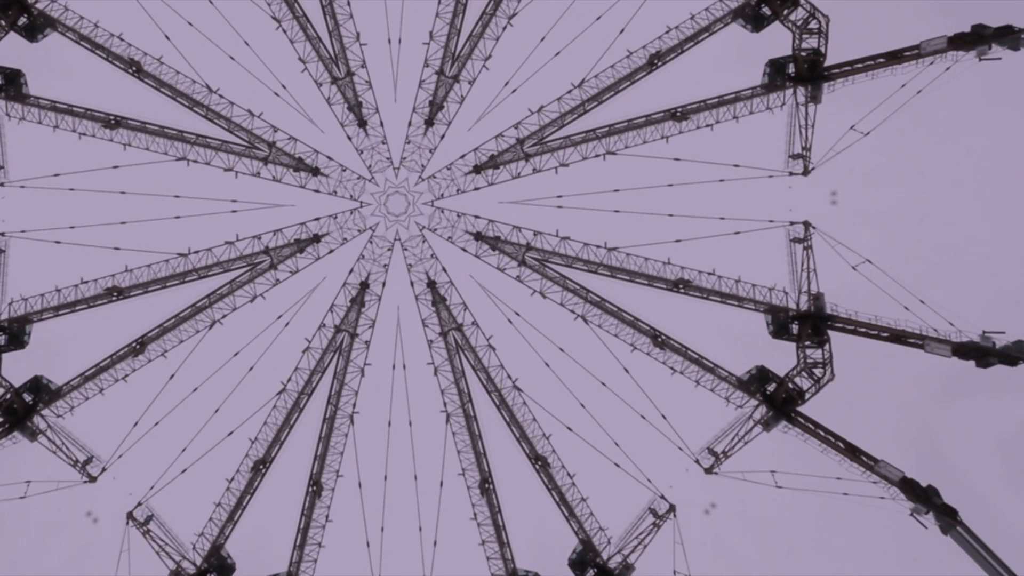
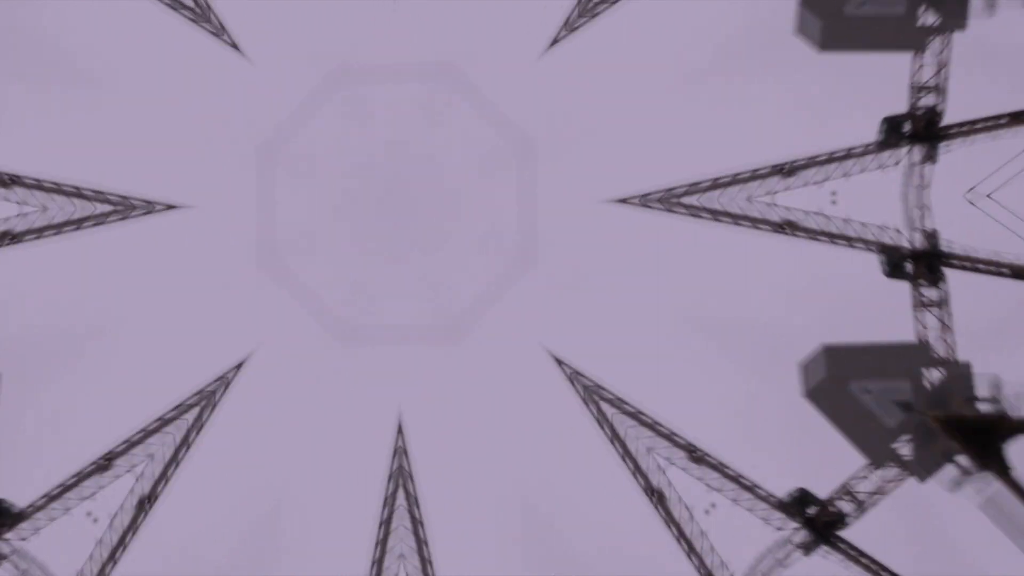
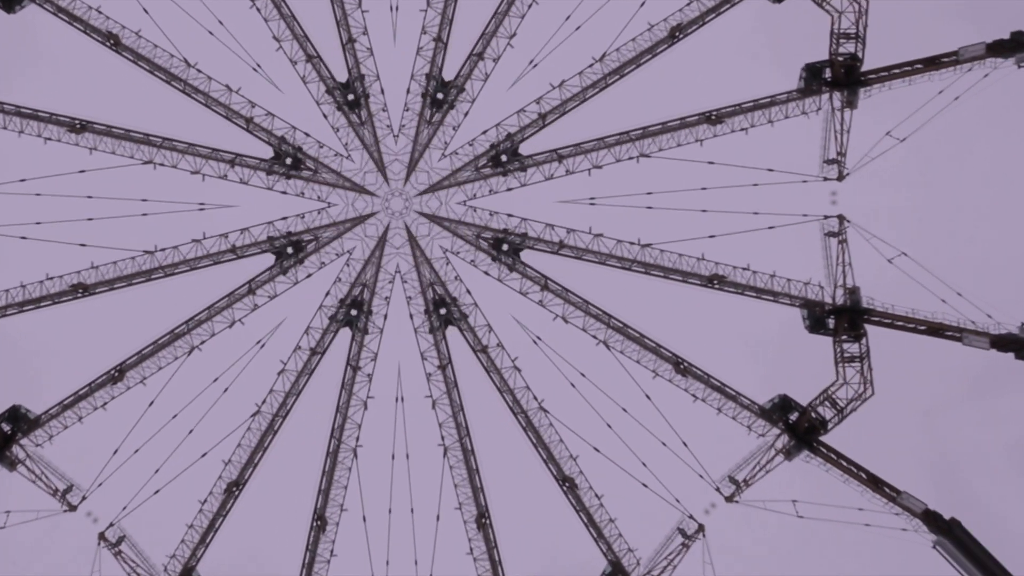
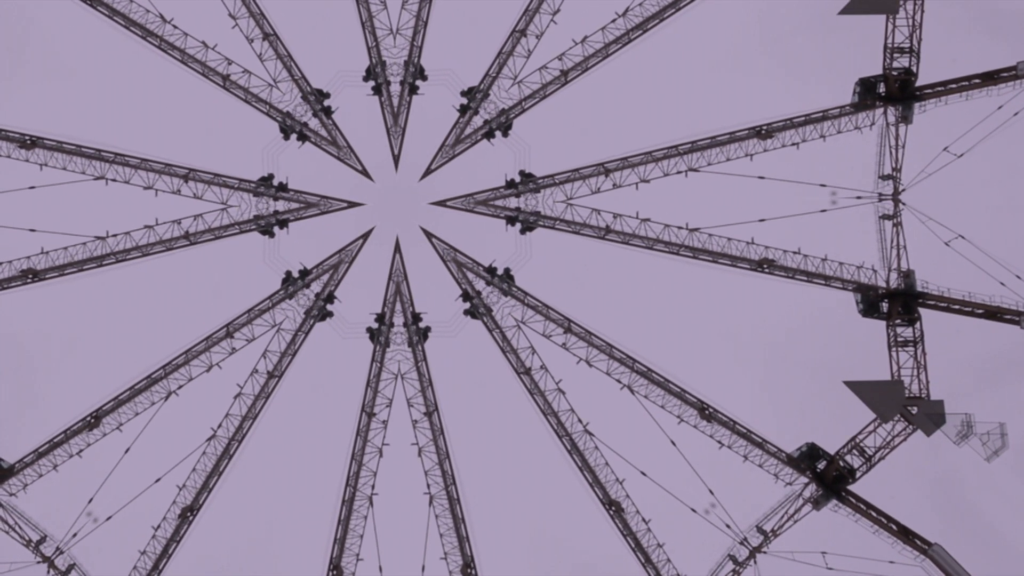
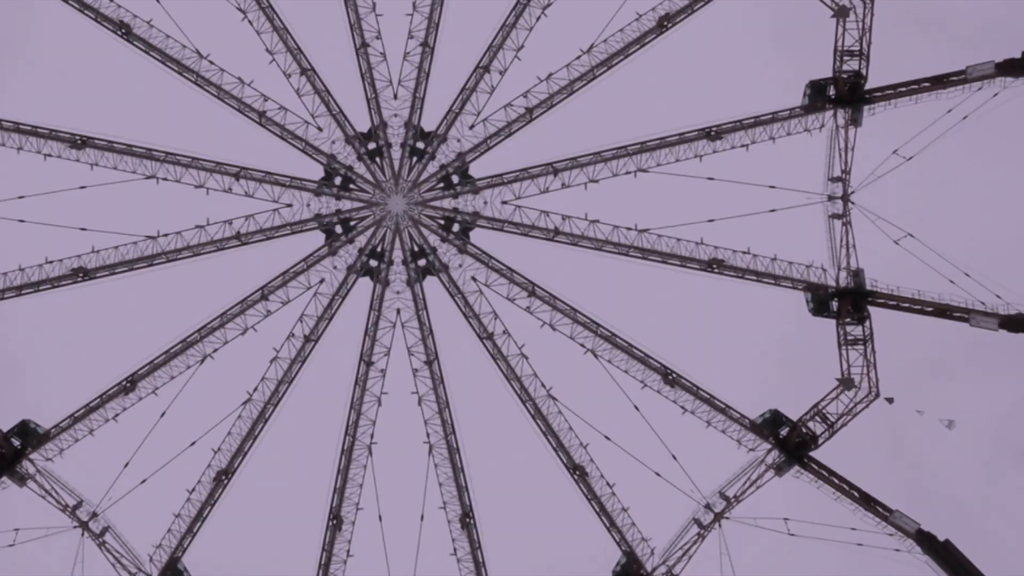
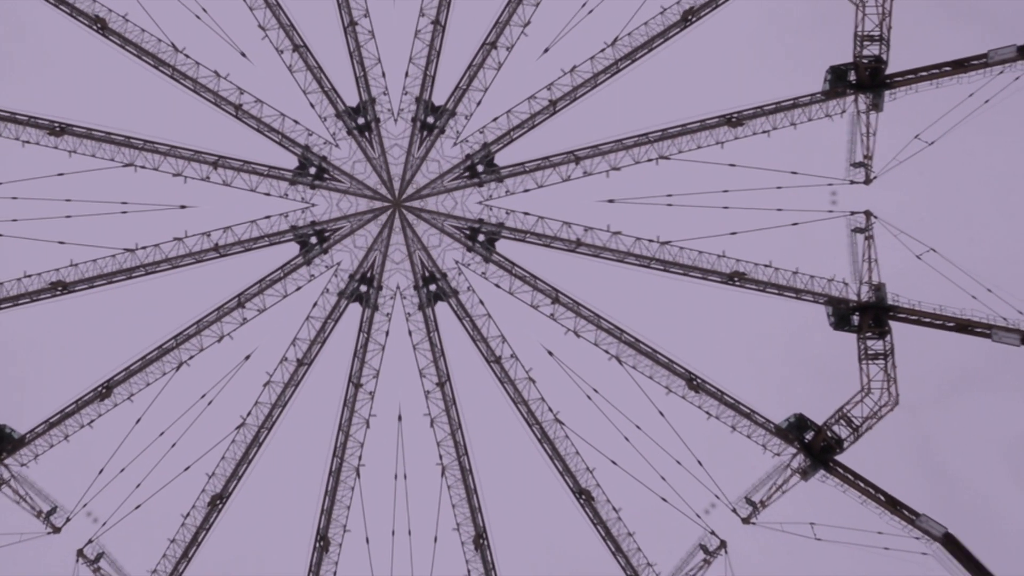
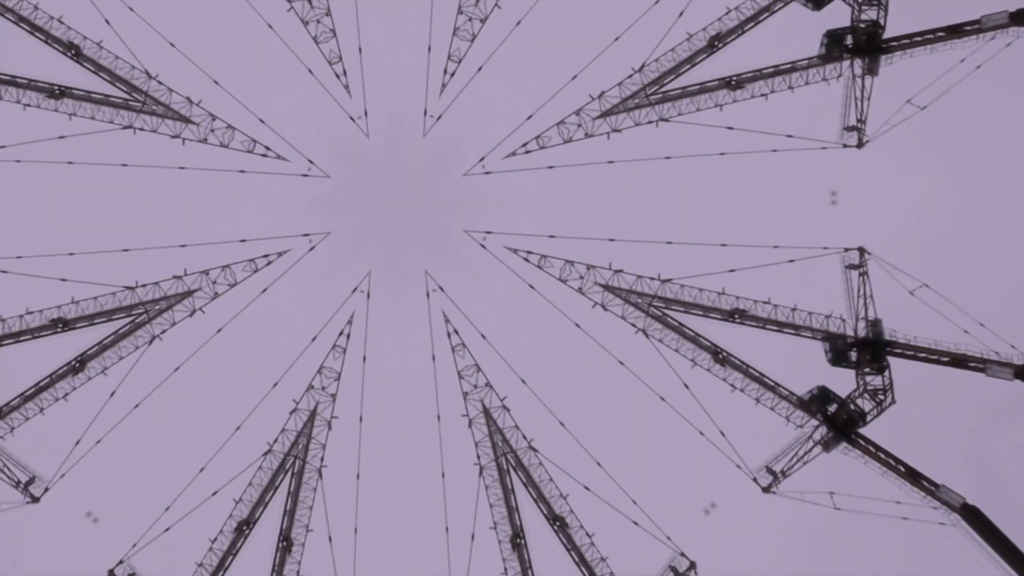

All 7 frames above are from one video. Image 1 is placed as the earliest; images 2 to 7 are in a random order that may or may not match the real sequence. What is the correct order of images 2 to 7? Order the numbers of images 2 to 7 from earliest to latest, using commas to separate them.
3, 7, 4, 6, 5, 2
